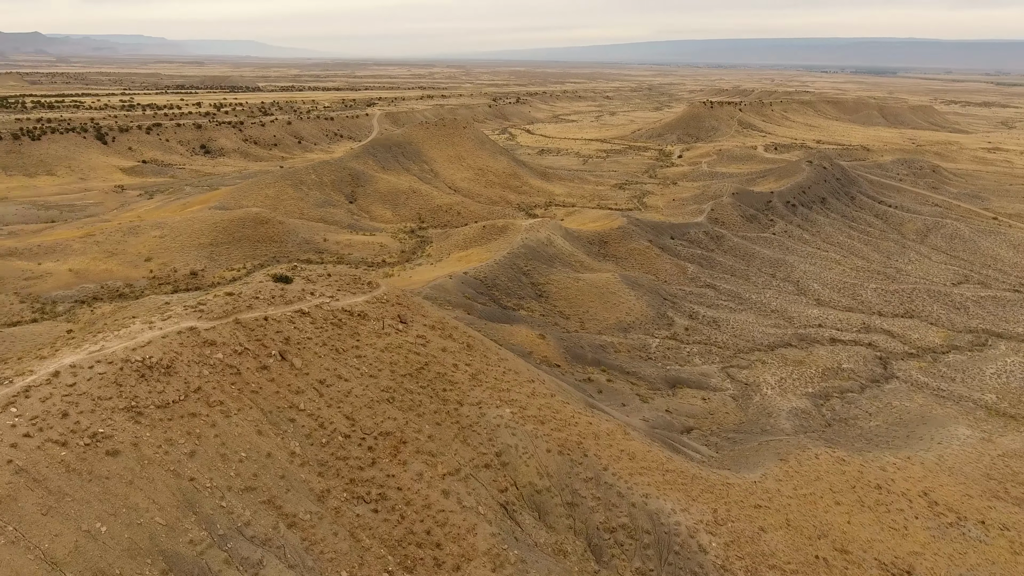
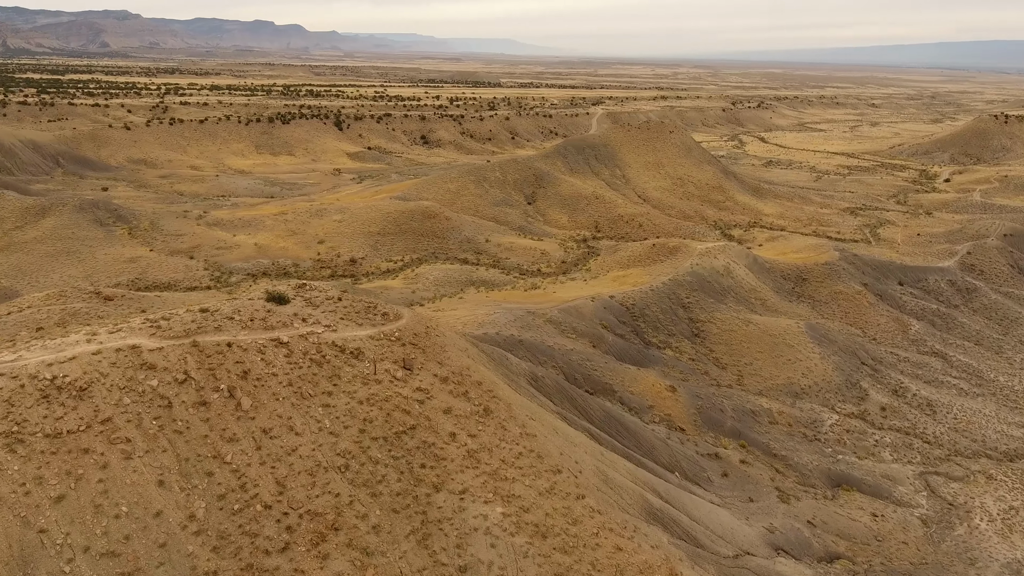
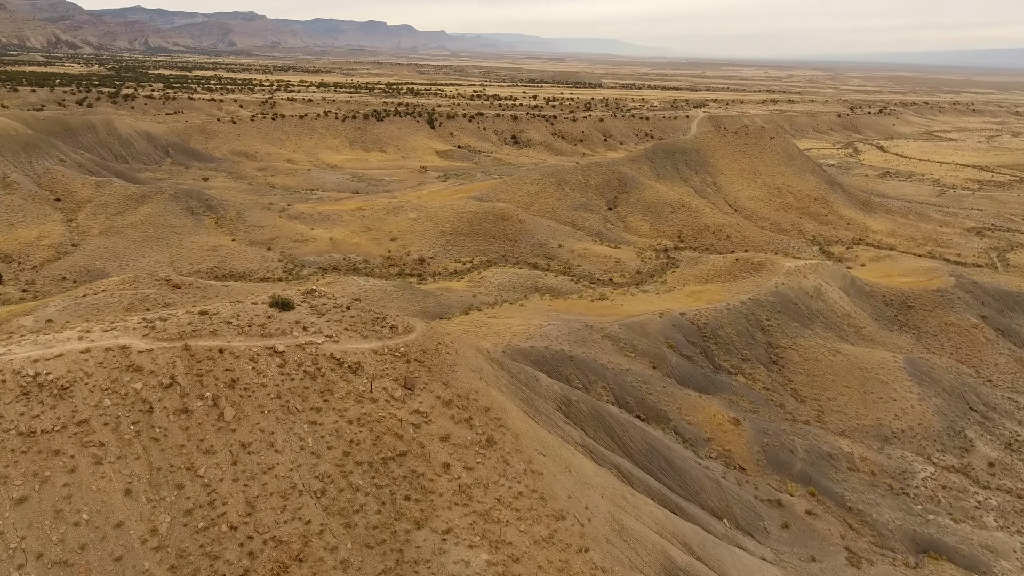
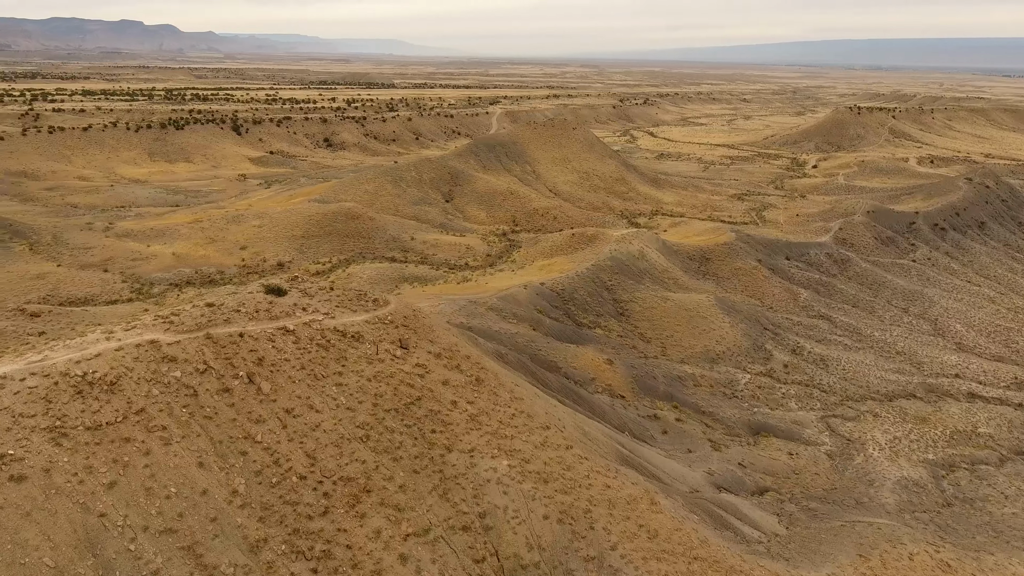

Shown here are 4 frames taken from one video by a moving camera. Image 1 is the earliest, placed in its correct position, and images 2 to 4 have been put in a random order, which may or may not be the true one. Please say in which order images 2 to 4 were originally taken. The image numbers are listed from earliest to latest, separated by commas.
4, 2, 3
